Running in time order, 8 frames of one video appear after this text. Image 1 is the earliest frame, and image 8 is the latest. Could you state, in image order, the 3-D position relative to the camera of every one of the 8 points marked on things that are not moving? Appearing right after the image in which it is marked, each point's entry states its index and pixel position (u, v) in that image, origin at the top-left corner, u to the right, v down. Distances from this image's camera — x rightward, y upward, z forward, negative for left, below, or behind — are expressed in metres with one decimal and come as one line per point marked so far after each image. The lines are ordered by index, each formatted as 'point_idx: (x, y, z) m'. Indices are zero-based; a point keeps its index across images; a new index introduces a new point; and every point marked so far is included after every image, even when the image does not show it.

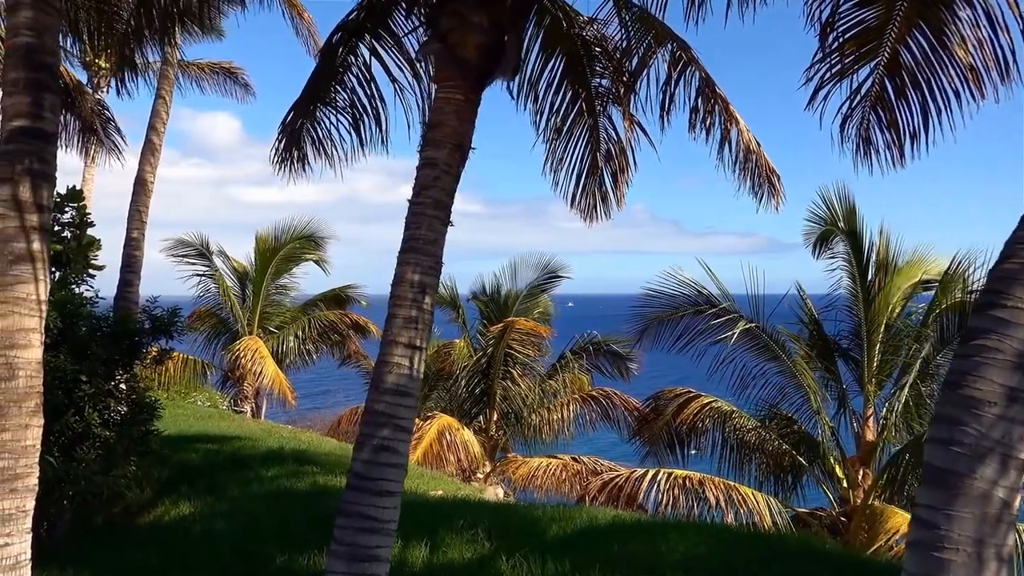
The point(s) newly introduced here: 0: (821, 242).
0: (+4.0, +0.6, +10.7) m
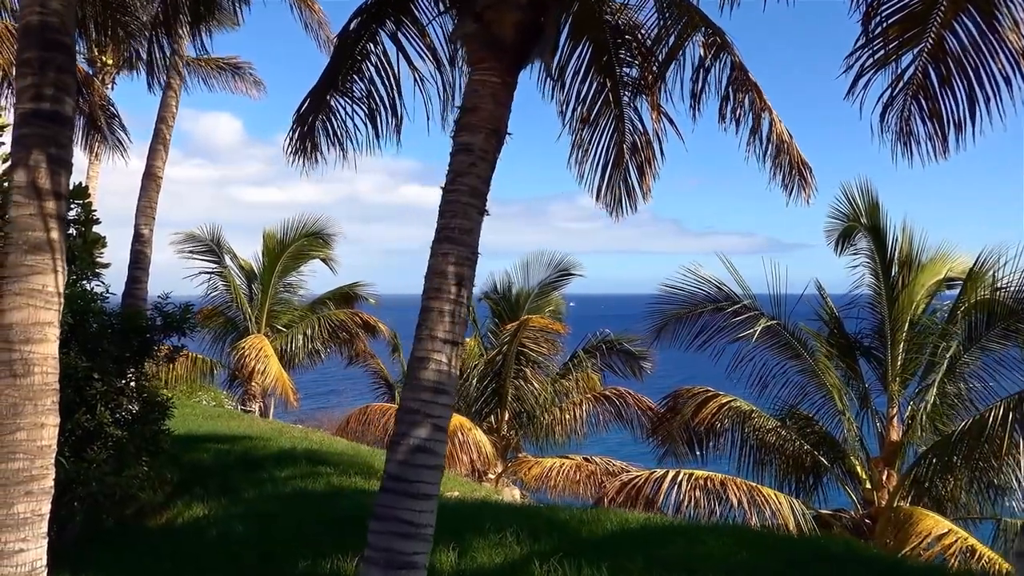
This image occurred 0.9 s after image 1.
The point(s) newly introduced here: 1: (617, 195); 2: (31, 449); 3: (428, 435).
0: (+4.2, +0.6, +10.5) m
1: (+0.9, +0.8, +7.2) m
2: (-2.0, -0.7, +3.5) m
3: (-0.3, -0.6, +3.5) m
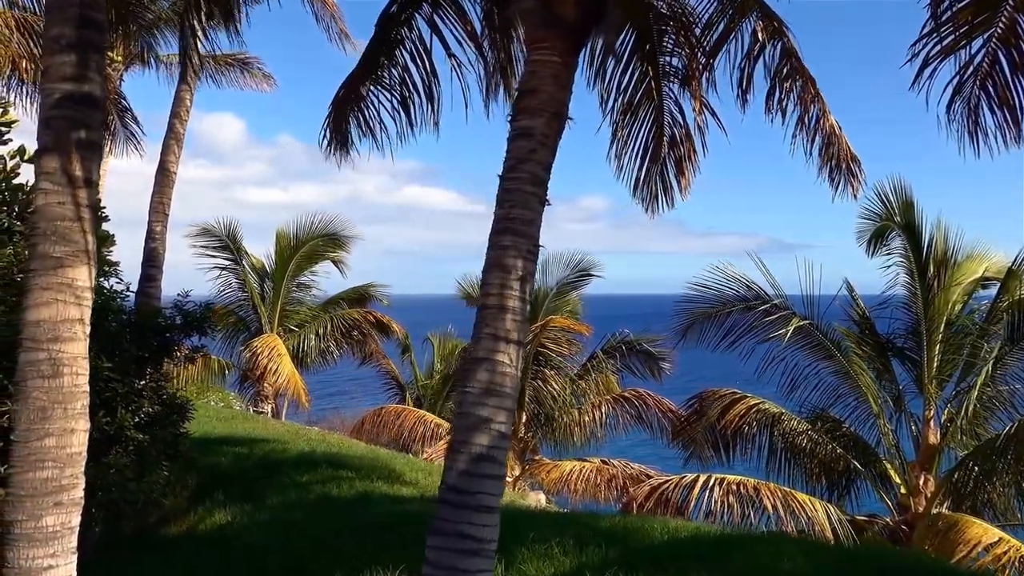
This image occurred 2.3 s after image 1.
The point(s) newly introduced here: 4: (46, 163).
0: (+4.5, +0.6, +10.2) m
1: (+1.2, +0.8, +6.9) m
2: (-1.8, -0.7, +3.2) m
3: (-0.1, -0.6, +3.2) m
4: (-1.9, +0.5, +3.3) m
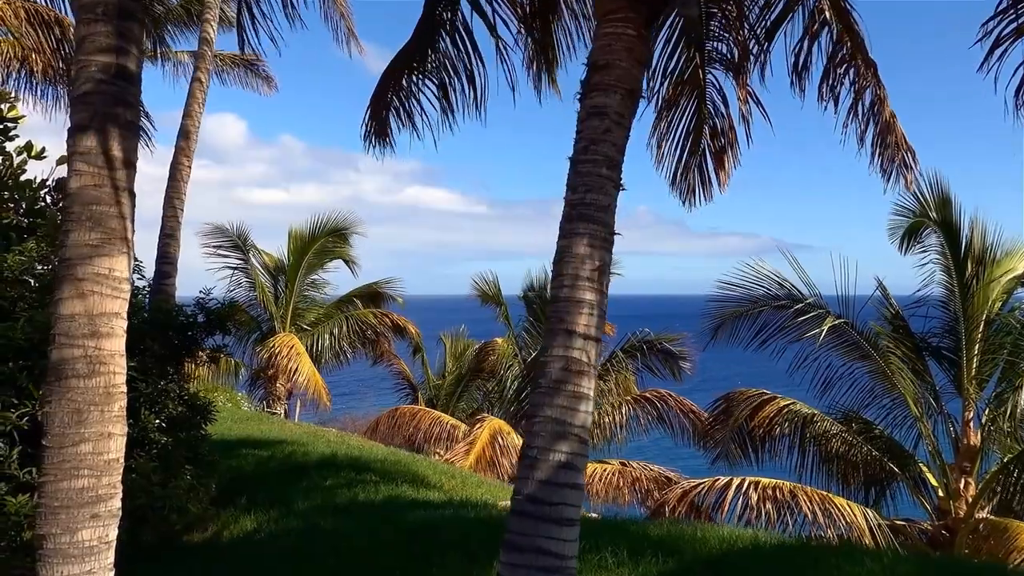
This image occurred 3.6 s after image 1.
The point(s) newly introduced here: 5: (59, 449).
0: (+4.8, +0.7, +9.9) m
1: (+1.5, +0.9, +6.6) m
2: (-1.5, -0.6, +2.9) m
3: (+0.2, -0.6, +2.9) m
4: (-1.6, +0.5, +3.0) m
5: (-1.6, -0.6, +2.9) m
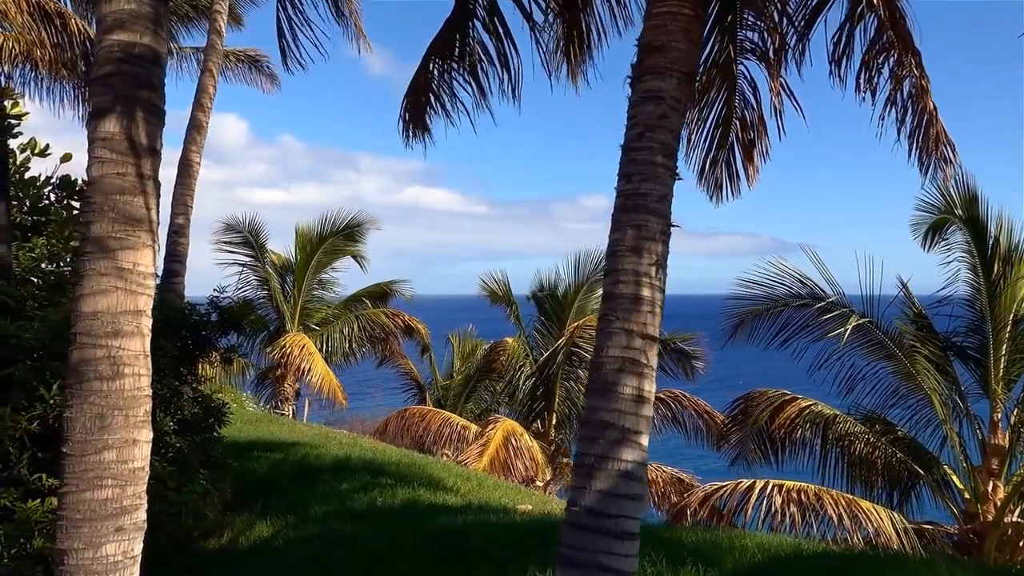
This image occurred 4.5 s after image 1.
0: (+5.0, +0.7, +9.7) m
1: (+1.7, +0.9, +6.4) m
2: (-1.3, -0.6, +2.7) m
3: (+0.4, -0.6, +2.7) m
4: (-1.4, +0.5, +2.8) m
5: (-1.4, -0.6, +2.7) m
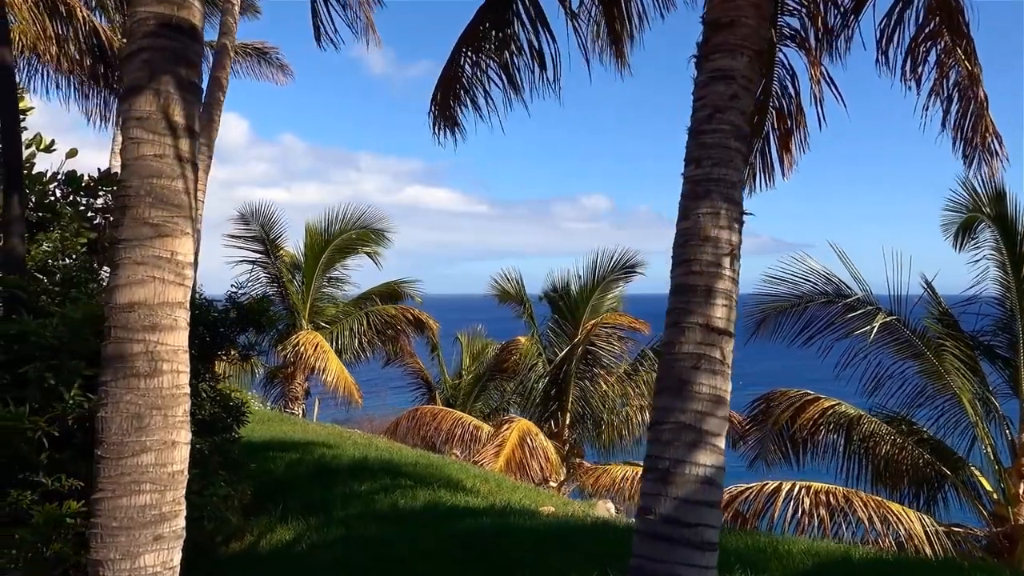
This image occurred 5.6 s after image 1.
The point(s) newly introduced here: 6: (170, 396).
0: (+5.2, +0.7, +9.5) m
1: (+1.9, +0.9, +6.2) m
2: (-1.1, -0.6, +2.5) m
3: (+0.6, -0.5, +2.5) m
4: (-1.2, +0.6, +2.6) m
5: (-1.2, -0.5, +2.5) m
6: (-1.1, -0.3, +2.6) m
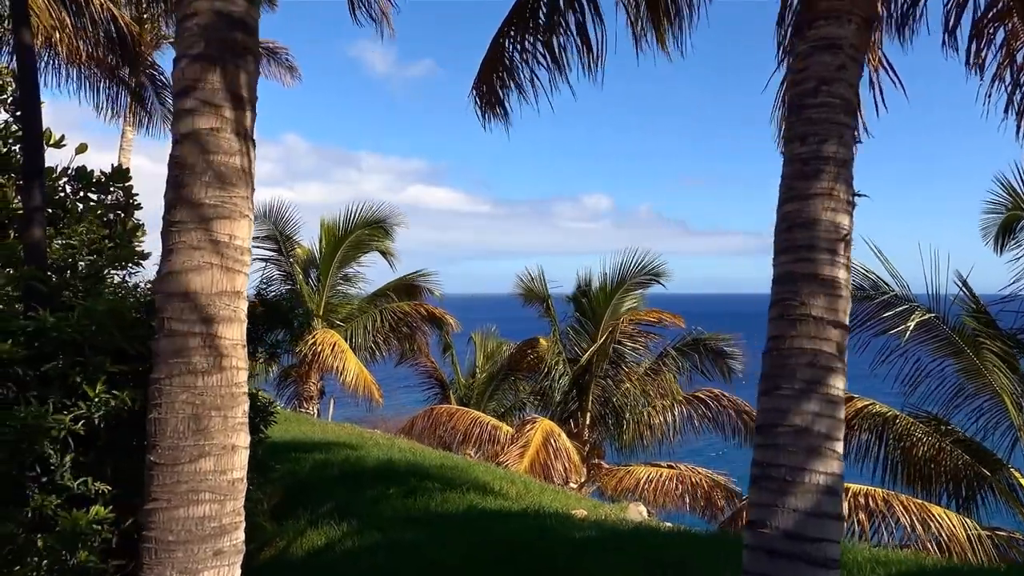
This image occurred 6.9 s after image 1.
0: (+5.5, +0.7, +9.3) m
1: (+2.1, +0.9, +6.0) m
2: (-0.8, -0.6, +2.3) m
3: (+0.9, -0.5, +2.3) m
4: (-0.9, +0.6, +2.4) m
5: (-0.9, -0.5, +2.3) m
6: (-0.8, -0.3, +2.3) m
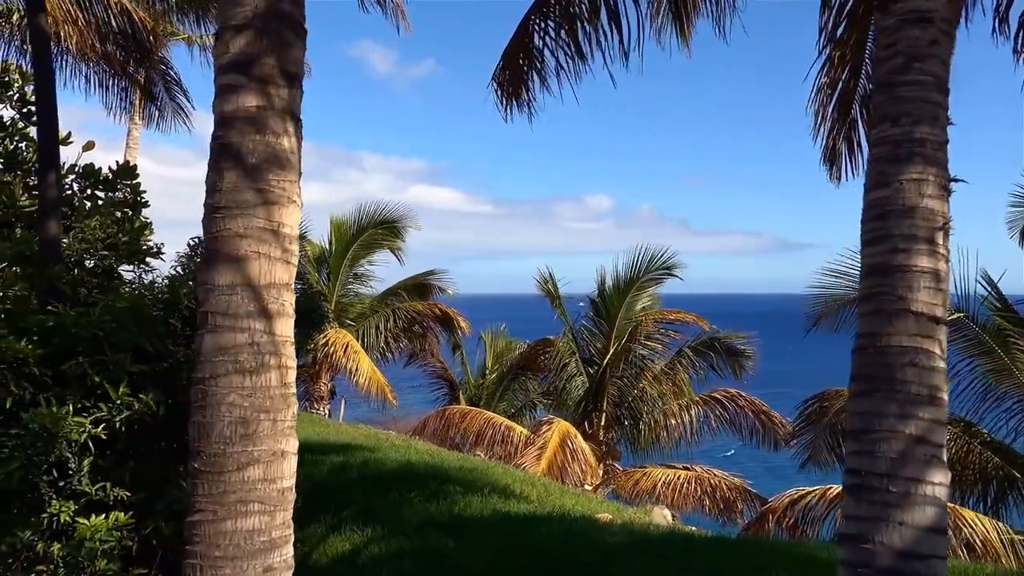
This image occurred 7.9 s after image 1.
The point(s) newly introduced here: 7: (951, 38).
0: (+5.7, +0.8, +9.1) m
1: (+2.3, +1.0, +5.8) m
2: (-0.6, -0.5, +2.1) m
3: (+1.1, -0.5, +2.1) m
4: (-0.7, +0.6, +2.2) m
5: (-0.7, -0.5, +2.1) m
6: (-0.6, -0.3, +2.1) m
7: (+1.3, +0.7, +2.4) m
